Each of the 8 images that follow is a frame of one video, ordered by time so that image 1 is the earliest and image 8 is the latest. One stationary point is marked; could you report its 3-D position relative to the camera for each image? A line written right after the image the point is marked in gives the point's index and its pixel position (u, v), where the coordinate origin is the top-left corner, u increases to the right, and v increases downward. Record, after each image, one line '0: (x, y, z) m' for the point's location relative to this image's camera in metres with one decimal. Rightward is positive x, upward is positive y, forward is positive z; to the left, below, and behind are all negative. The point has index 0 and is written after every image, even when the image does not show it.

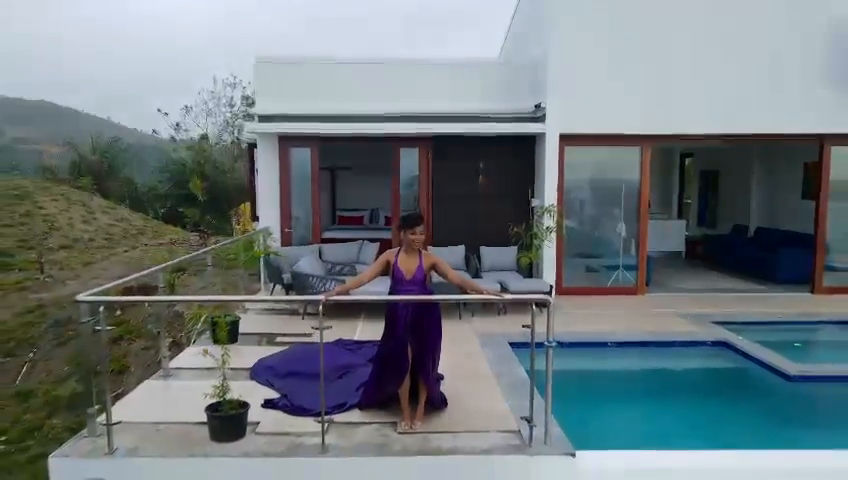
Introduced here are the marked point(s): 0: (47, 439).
0: (-3.5, -1.9, +6.3) m
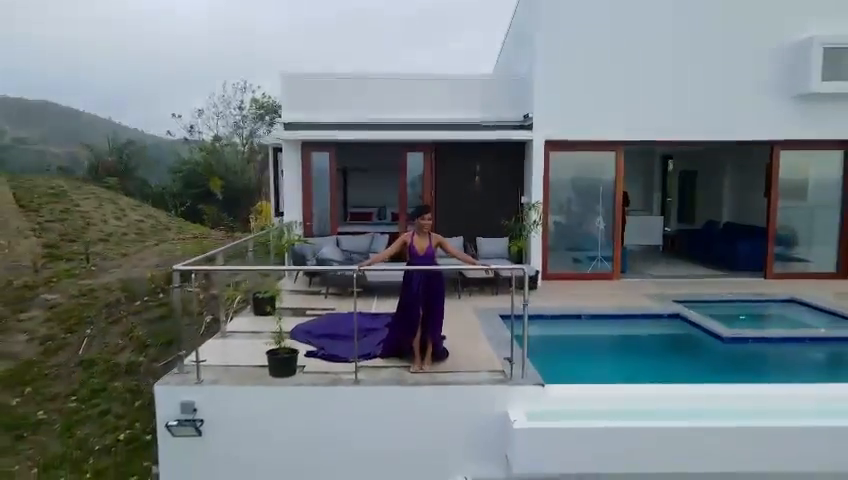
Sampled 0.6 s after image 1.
0: (-3.5, -1.8, +7.5) m
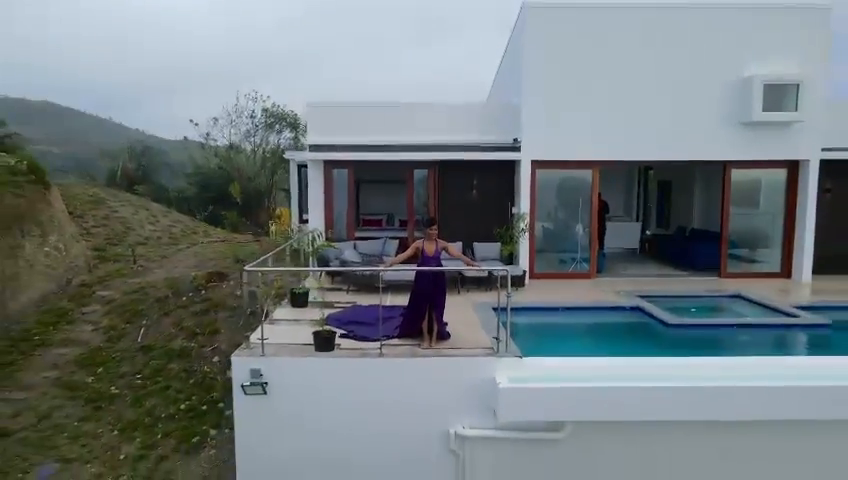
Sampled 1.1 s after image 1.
0: (-3.4, -1.8, +9.1) m
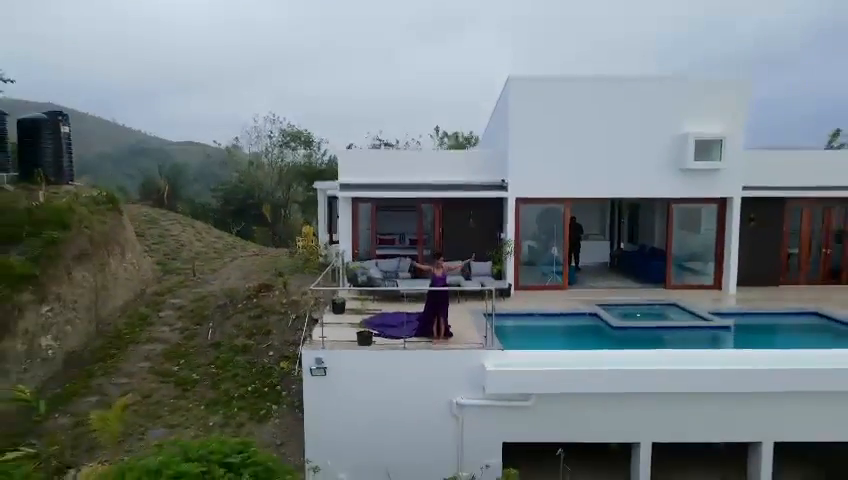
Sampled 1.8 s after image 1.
0: (-3.3, -2.2, +11.9) m
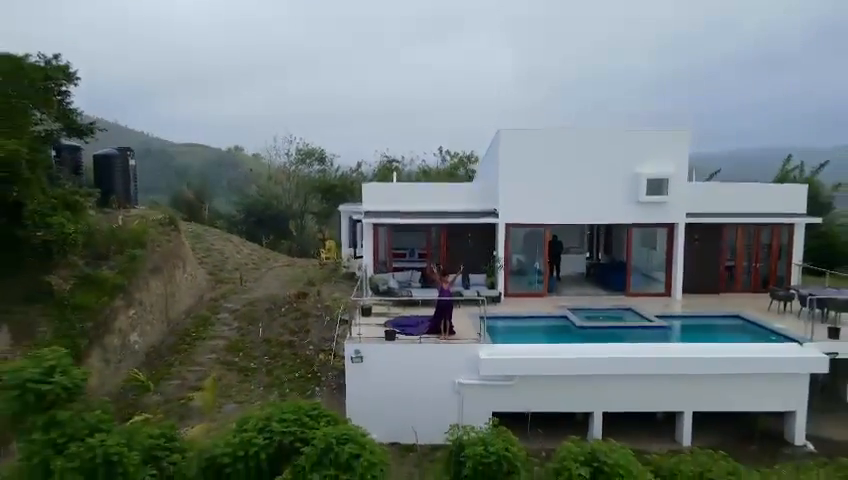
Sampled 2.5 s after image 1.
0: (-3.1, -2.6, +15.1) m
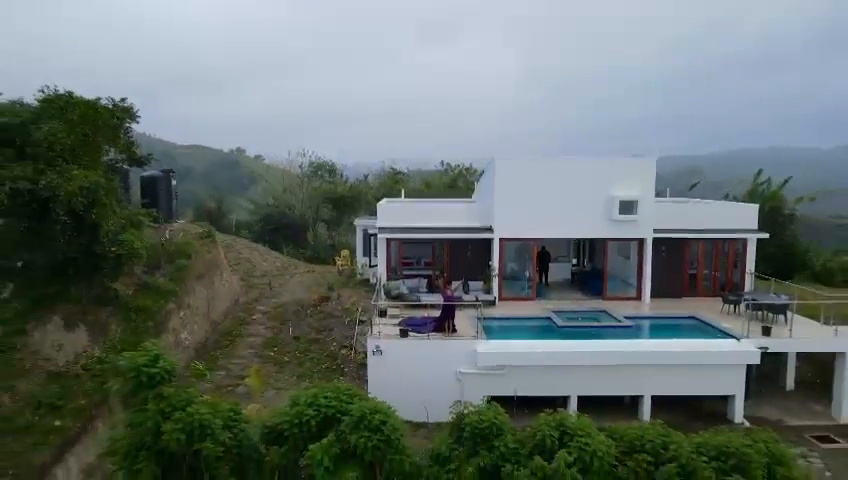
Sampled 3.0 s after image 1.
0: (-2.9, -2.9, +17.8) m
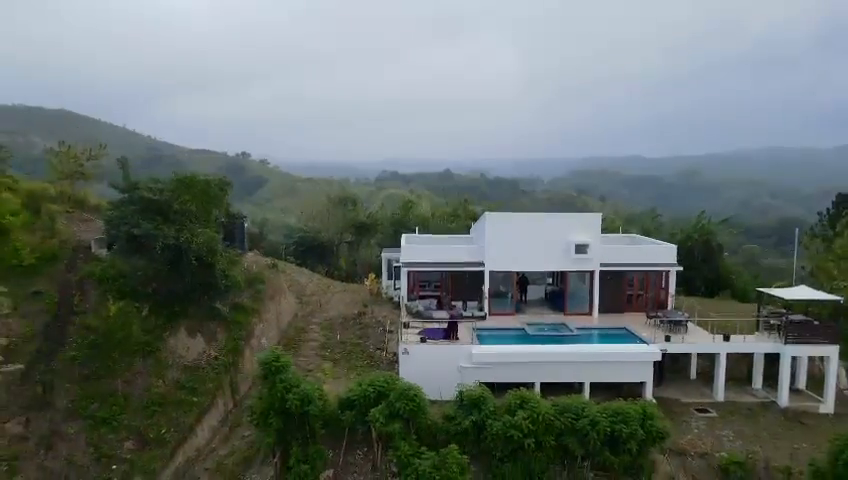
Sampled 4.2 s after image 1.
0: (-2.5, -4.2, +25.1) m
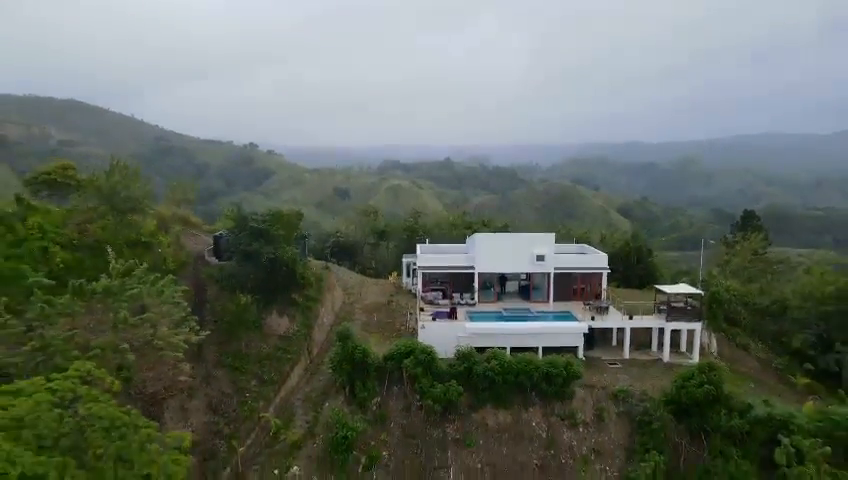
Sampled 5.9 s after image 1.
0: (-2.0, -4.8, +37.1) m
